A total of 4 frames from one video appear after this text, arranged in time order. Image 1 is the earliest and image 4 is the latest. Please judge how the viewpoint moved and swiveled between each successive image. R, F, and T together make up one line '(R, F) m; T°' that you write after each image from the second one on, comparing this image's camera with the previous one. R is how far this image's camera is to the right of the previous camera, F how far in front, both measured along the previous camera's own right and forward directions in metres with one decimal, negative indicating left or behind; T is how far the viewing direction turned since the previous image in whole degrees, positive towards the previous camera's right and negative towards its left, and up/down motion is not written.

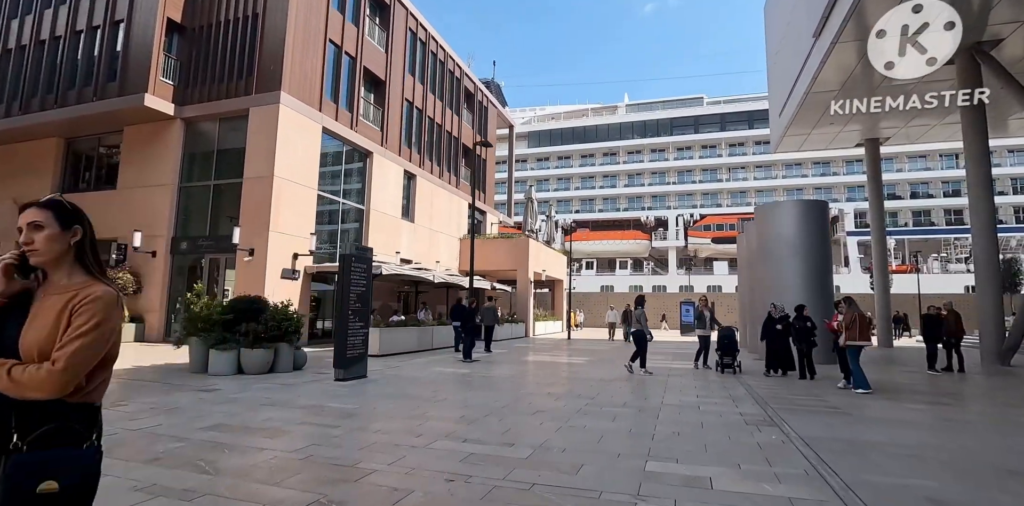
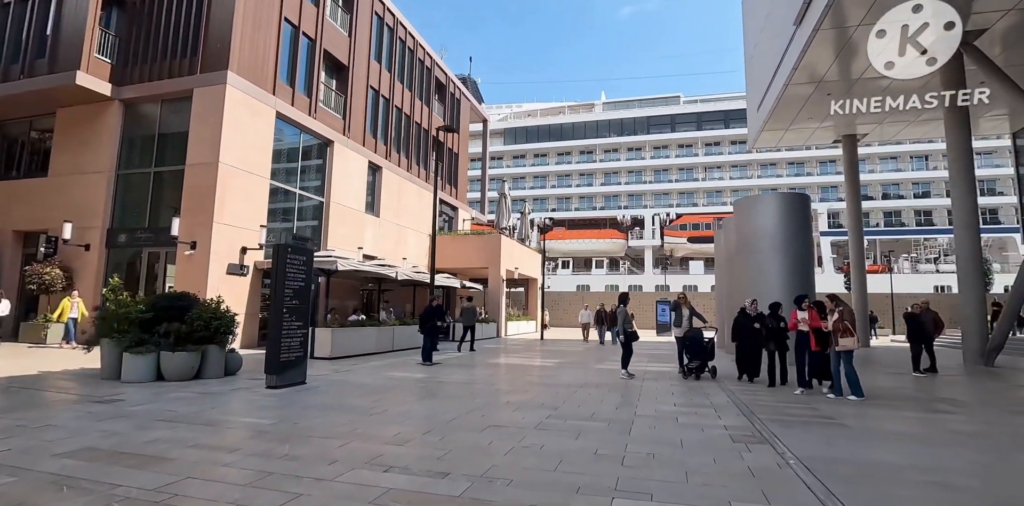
(+0.3, +0.9) m; +2°
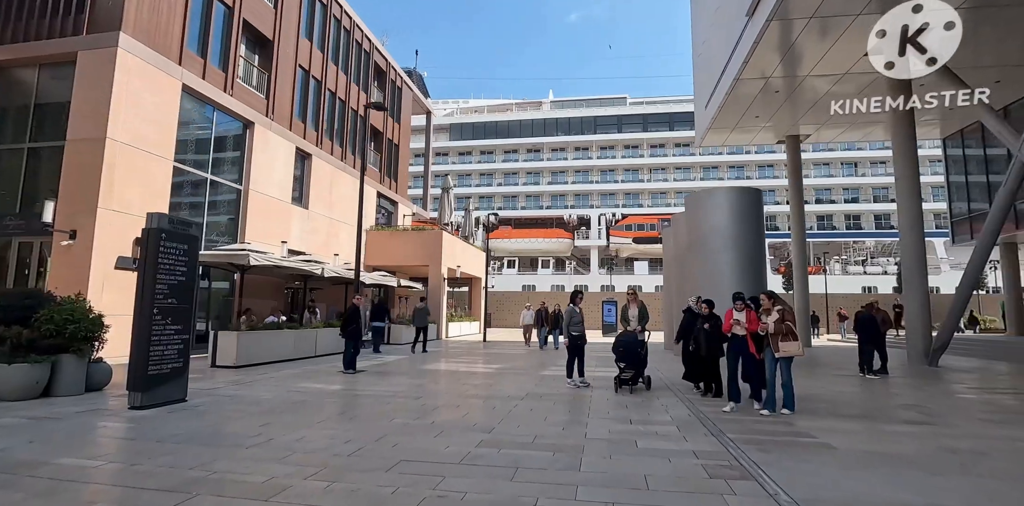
(+0.2, +1.2) m; +6°
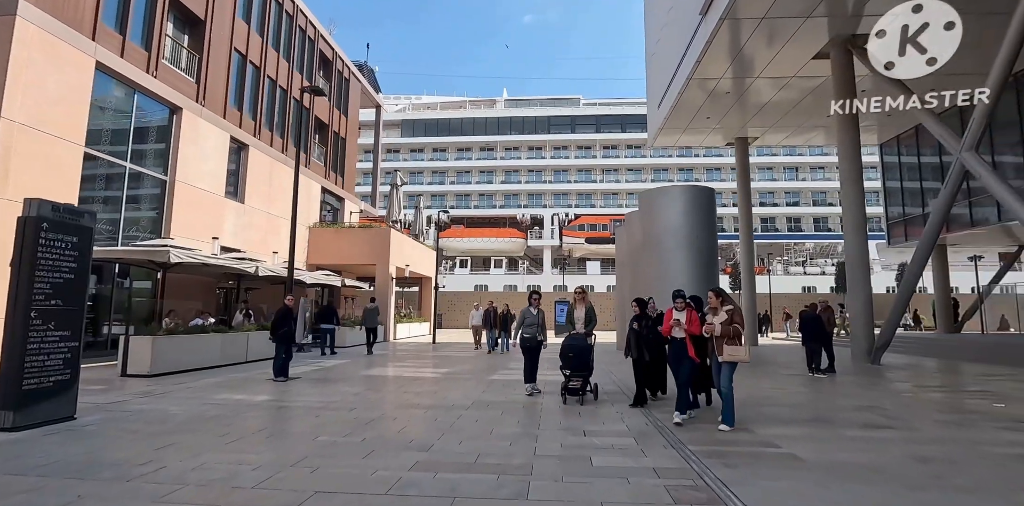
(+0.1, +0.5) m; +5°
